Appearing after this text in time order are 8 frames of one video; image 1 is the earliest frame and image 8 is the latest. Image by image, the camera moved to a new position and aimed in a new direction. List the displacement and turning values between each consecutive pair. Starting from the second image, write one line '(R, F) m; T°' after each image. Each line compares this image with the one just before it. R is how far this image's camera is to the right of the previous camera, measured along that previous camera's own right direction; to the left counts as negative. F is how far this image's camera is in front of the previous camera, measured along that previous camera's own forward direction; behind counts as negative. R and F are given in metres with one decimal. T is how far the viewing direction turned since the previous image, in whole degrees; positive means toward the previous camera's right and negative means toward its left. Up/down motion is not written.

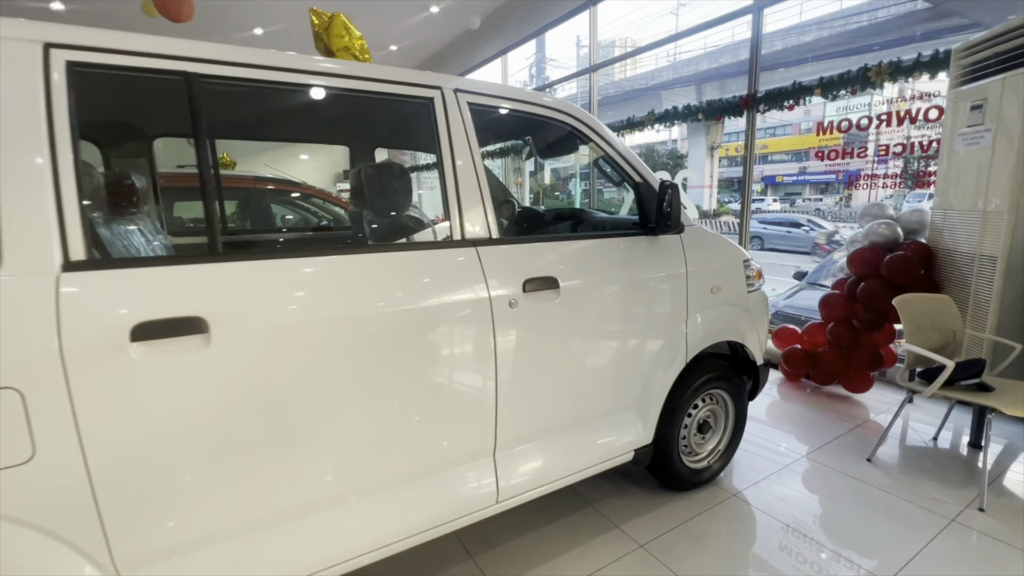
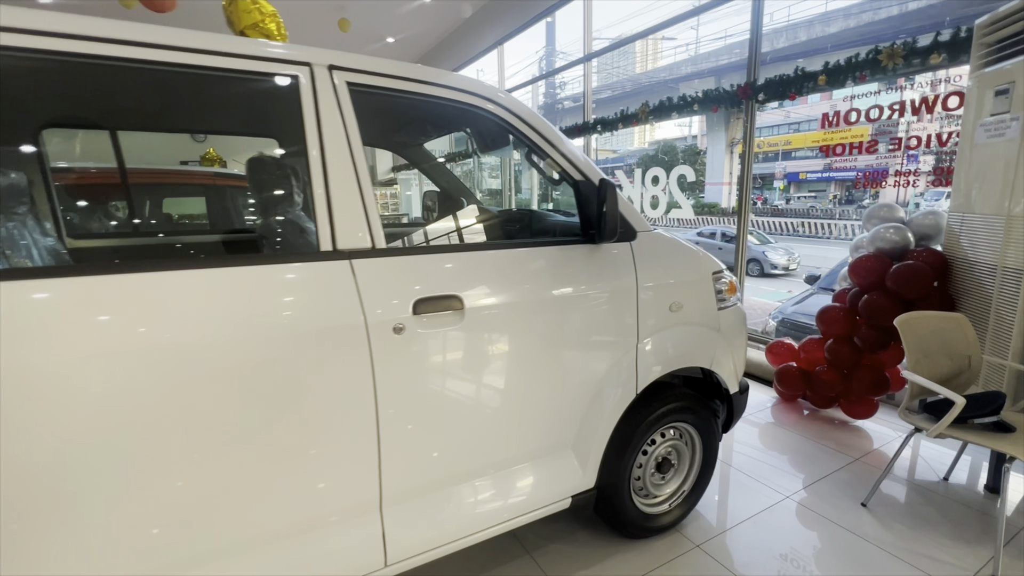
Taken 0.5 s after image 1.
(+0.3, +0.3) m; -2°
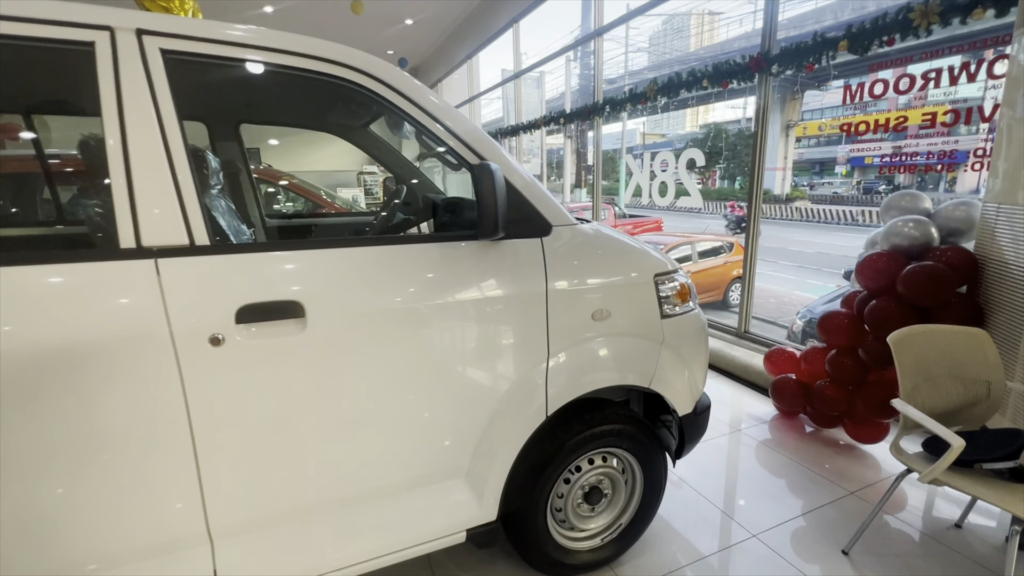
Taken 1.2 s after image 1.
(+0.4, +0.2) m; -5°
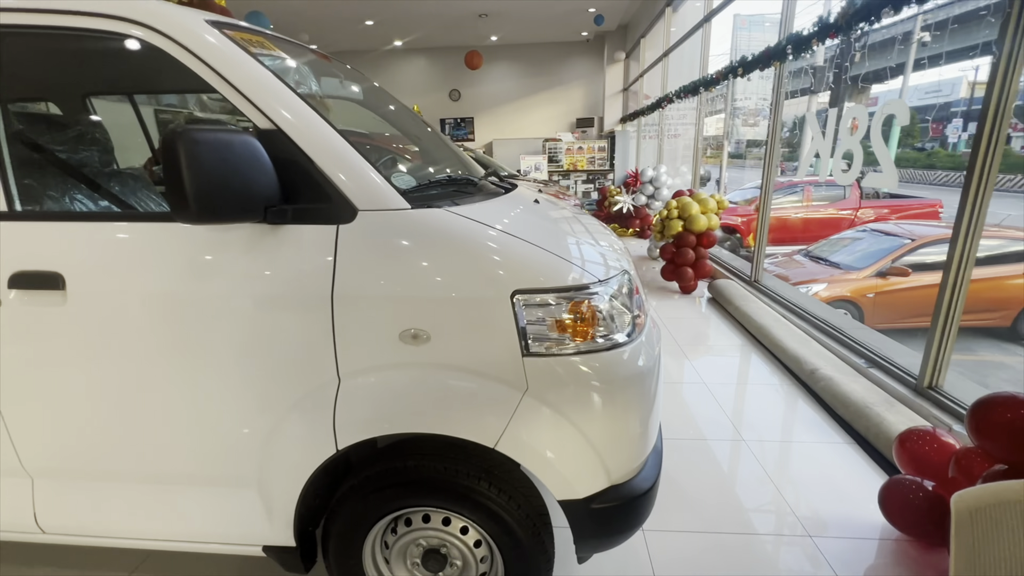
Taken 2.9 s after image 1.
(+0.9, +0.6) m; -27°
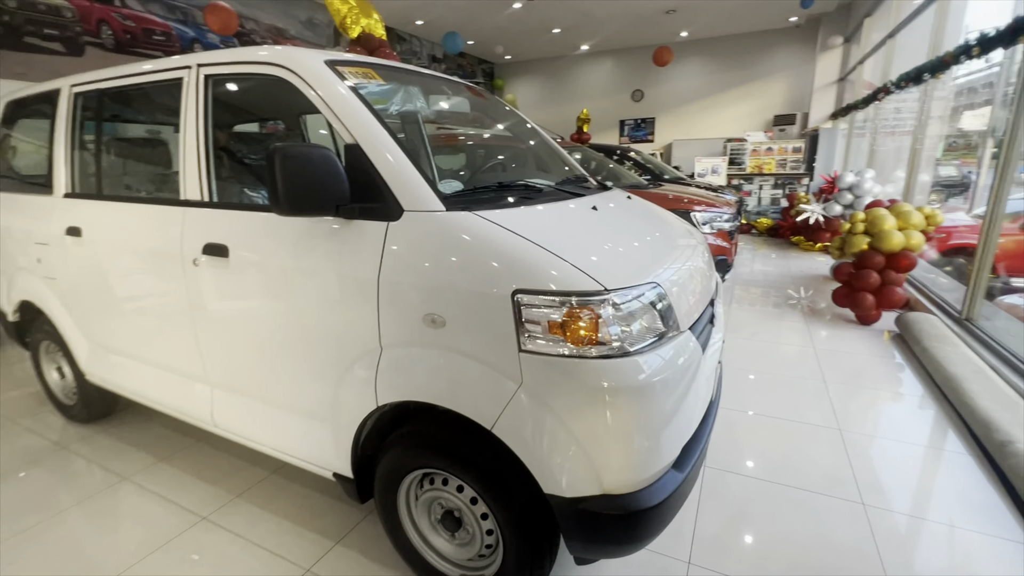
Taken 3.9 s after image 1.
(+0.4, 0.0) m; -21°
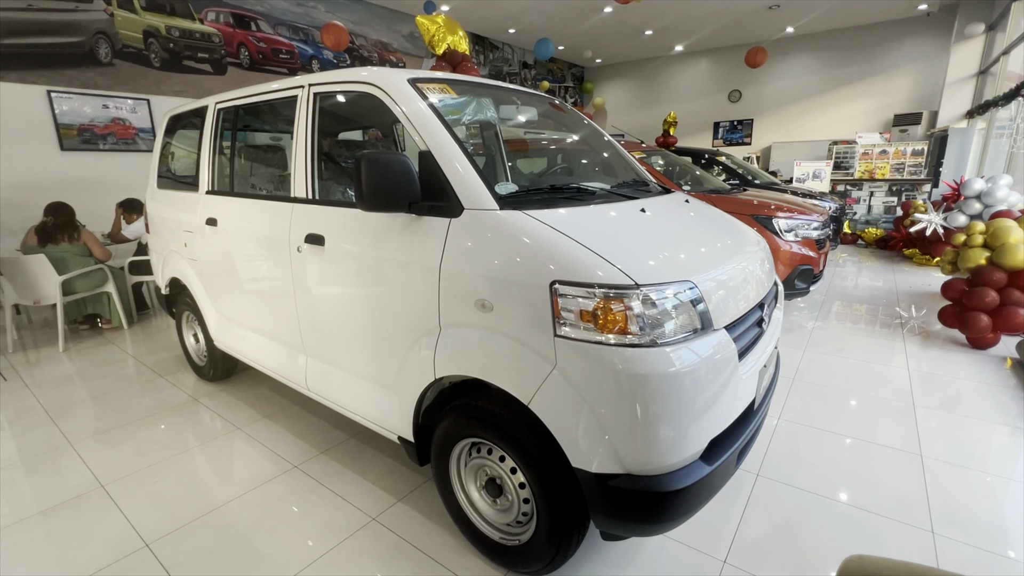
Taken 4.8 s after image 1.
(+0.1, -0.1) m; -10°
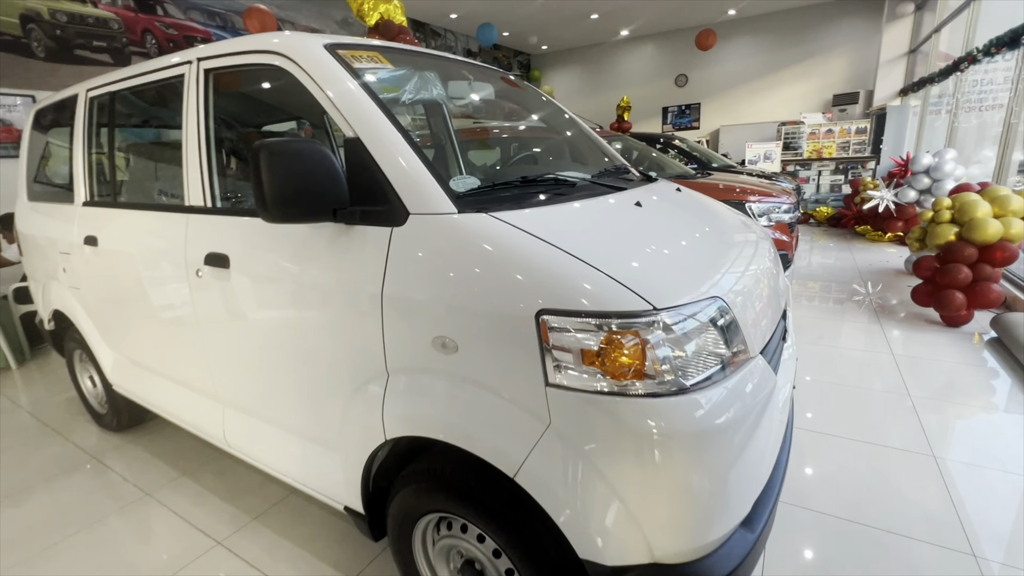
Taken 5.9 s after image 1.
(0.0, +0.3) m; +5°
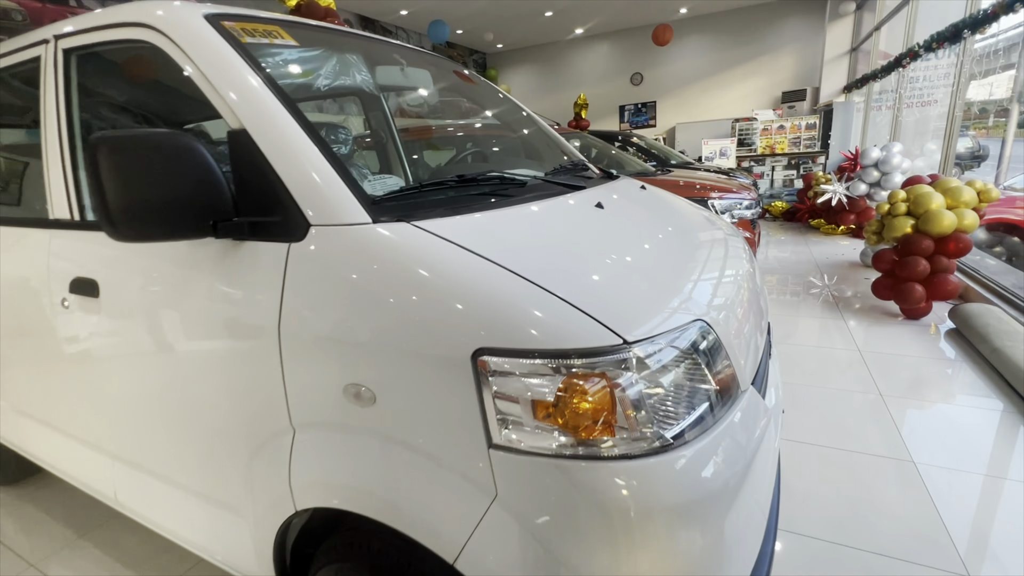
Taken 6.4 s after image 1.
(+0.1, +0.2) m; +4°
